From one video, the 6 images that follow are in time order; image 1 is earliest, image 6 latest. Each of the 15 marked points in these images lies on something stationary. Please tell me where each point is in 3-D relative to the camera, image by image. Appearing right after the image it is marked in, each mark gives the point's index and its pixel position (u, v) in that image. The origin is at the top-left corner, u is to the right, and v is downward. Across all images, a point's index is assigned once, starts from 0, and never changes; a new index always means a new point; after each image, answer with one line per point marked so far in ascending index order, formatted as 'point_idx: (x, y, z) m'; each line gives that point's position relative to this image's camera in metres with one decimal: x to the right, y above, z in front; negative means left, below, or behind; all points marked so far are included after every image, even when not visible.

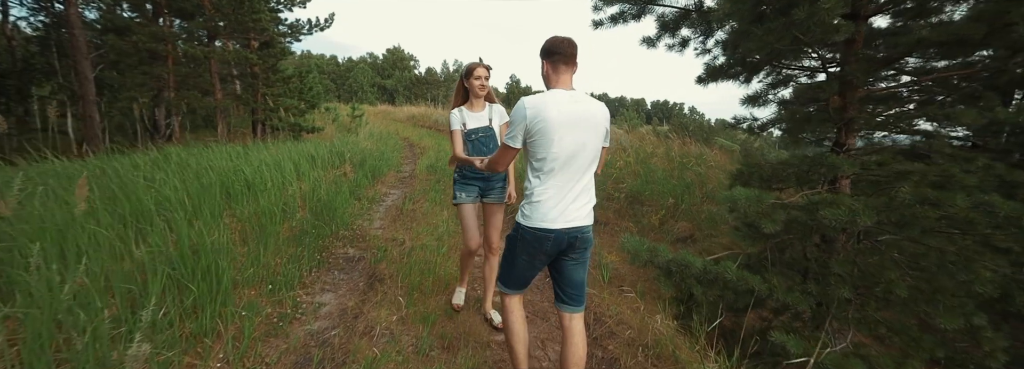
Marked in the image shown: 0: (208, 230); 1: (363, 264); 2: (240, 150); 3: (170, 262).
0: (-2.4, -0.4, +2.8) m
1: (-1.5, -0.8, +3.6) m
2: (-4.3, +0.5, +5.7) m
3: (-2.1, -0.5, +2.2) m
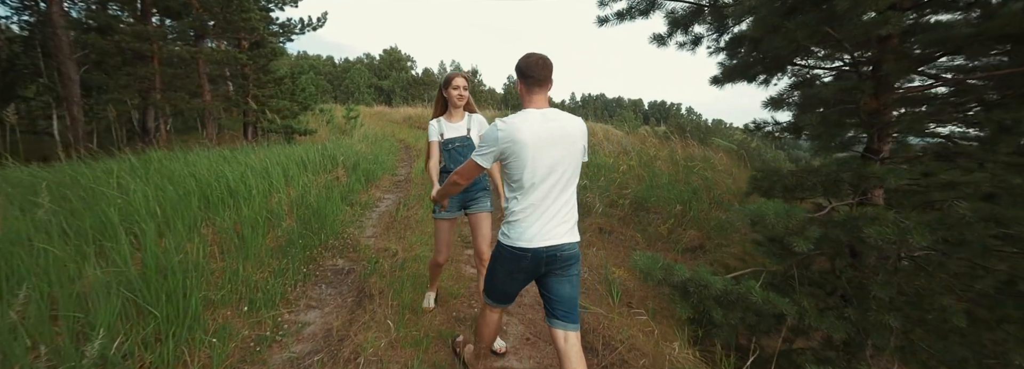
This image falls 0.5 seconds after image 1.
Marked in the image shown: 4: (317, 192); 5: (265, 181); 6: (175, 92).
0: (-2.4, -0.4, +2.6) m
1: (-1.5, -0.9, +3.4) m
2: (-4.3, +0.5, +5.5) m
3: (-2.1, -0.6, +2.0) m
4: (-2.8, -0.2, +5.1) m
5: (-3.1, 0.0, +4.5) m
6: (-7.2, +2.0, +7.6) m
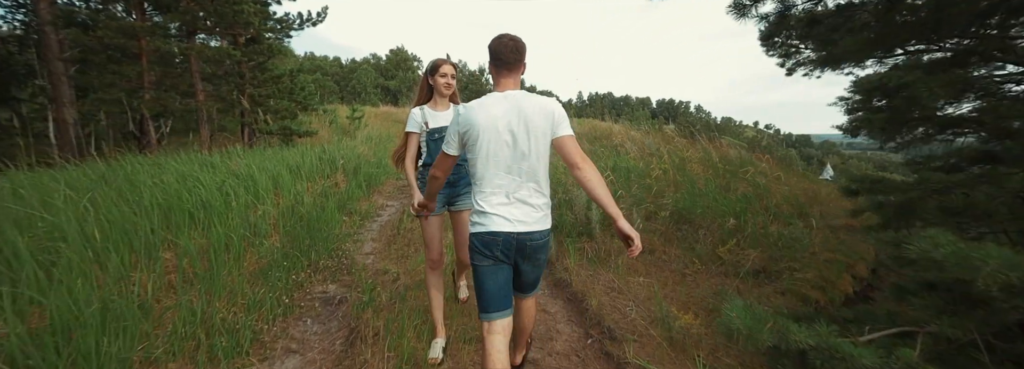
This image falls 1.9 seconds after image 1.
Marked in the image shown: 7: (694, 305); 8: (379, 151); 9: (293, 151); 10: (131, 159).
0: (-2.2, -0.5, +2.0) m
1: (-1.3, -1.0, +2.8) m
2: (-4.1, +0.3, +5.0) m
3: (-2.0, -0.7, +1.4) m
4: (-2.6, -0.3, +4.6) m
5: (-2.9, -0.1, +3.9) m
6: (-6.9, +1.8, +7.1) m
7: (+1.3, -0.8, +2.5) m
8: (-3.3, +0.8, +8.9) m
9: (-4.4, +0.7, +7.1) m
10: (-4.8, +0.3, +4.5) m
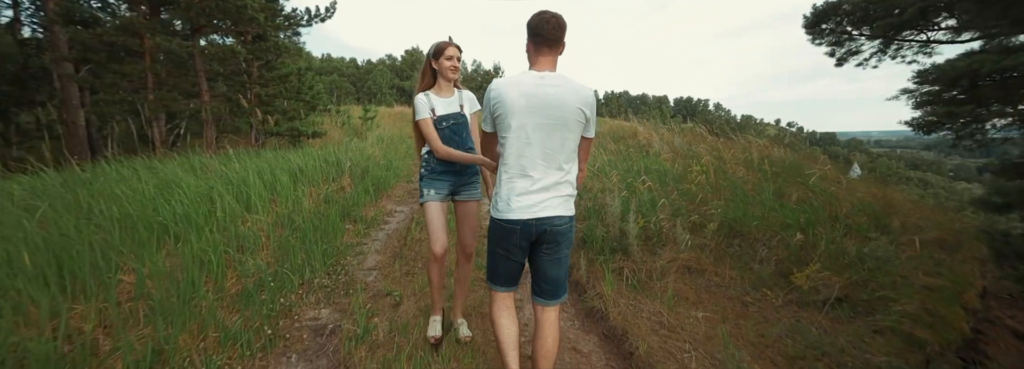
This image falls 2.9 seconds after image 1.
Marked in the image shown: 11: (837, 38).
0: (-2.1, -0.6, +1.6) m
1: (-1.2, -1.0, +2.4) m
2: (-3.9, +0.3, +4.6) m
3: (-1.9, -0.7, +1.0) m
4: (-2.3, -0.3, +4.2) m
5: (-2.7, -0.1, +3.5) m
6: (-6.6, +1.8, +6.9) m
7: (+1.4, -0.9, +2.0) m
8: (-2.9, +0.8, +8.5) m
9: (-4.0, +0.6, +6.8) m
10: (-4.6, +0.2, +4.2) m
11: (+5.0, +2.3, +5.6) m
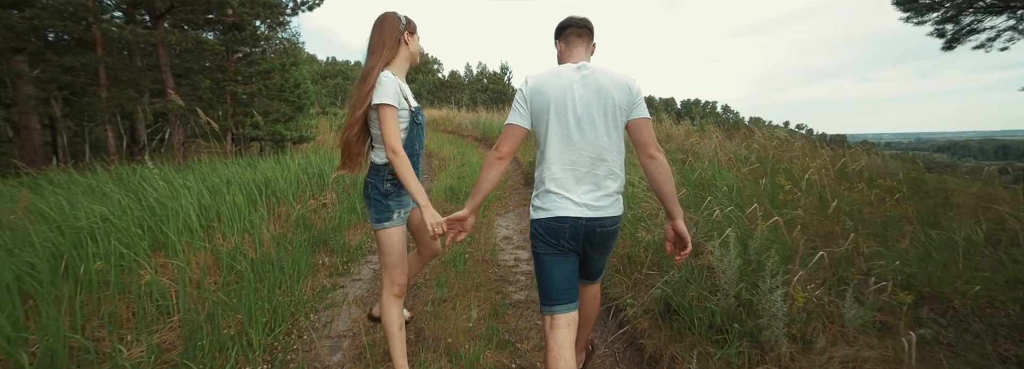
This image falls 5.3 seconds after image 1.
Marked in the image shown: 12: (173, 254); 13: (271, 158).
0: (-1.9, -0.8, +0.5) m
1: (-0.9, -1.2, +1.3) m
2: (-3.6, +0.1, +3.5) m
3: (-1.7, -0.9, -0.1) m
4: (-2.1, -0.5, +3.1) m
5: (-2.5, -0.3, +2.4) m
6: (-6.3, +1.5, +5.9) m
7: (+1.6, -1.1, +0.8) m
8: (-2.6, +0.5, +7.4) m
9: (-3.7, +0.4, +5.7) m
10: (-4.3, 0.0, +3.1) m
11: (+5.2, +2.1, +4.3) m
12: (-2.5, -0.5, +2.6) m
13: (-3.9, +0.4, +5.8) m
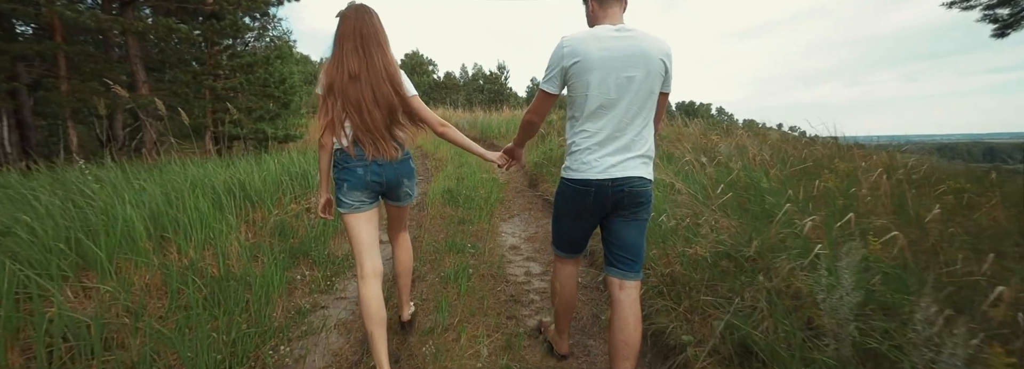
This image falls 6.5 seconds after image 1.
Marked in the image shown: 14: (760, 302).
0: (-1.8, -0.8, 0.0) m
1: (-0.8, -1.2, +0.7) m
2: (-3.5, +0.1, +3.0) m
3: (-1.5, -0.9, -0.6) m
4: (-2.0, -0.6, +2.5) m
5: (-2.4, -0.4, +1.9) m
6: (-6.3, +1.5, +5.3) m
7: (+1.7, -1.1, +0.3) m
8: (-2.5, +0.5, +6.9) m
9: (-3.7, +0.3, +5.2) m
10: (-4.2, 0.0, +2.6) m
11: (+5.3, +2.0, +3.9) m
12: (-2.4, -0.5, +2.1) m
13: (-3.8, +0.4, +5.2) m
14: (+1.1, -0.5, +1.6) m
